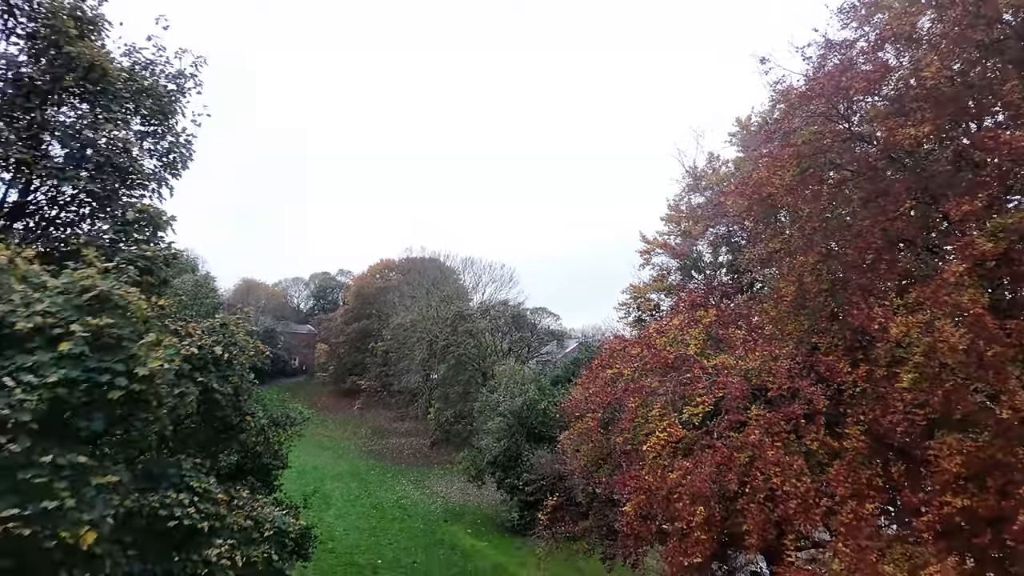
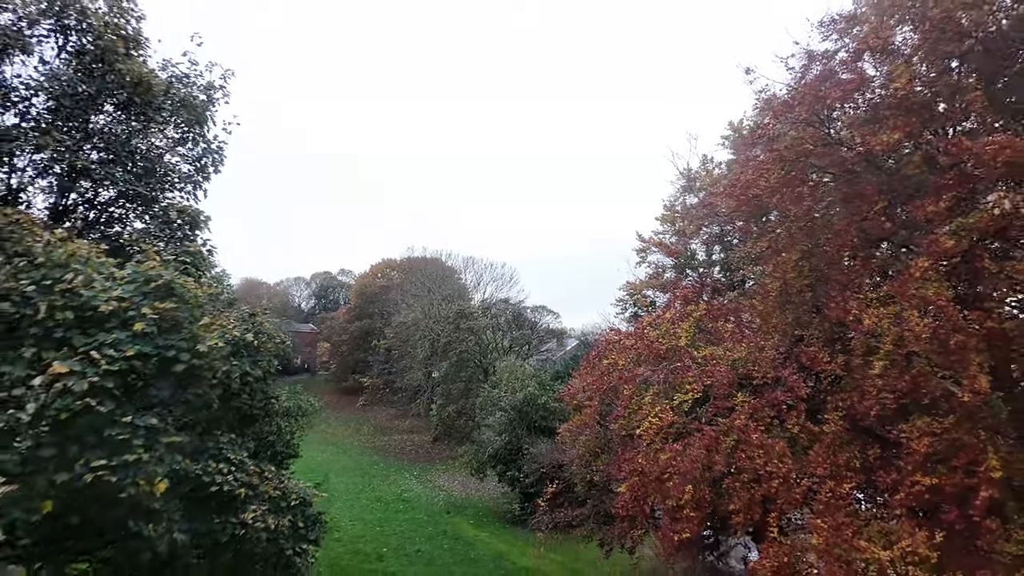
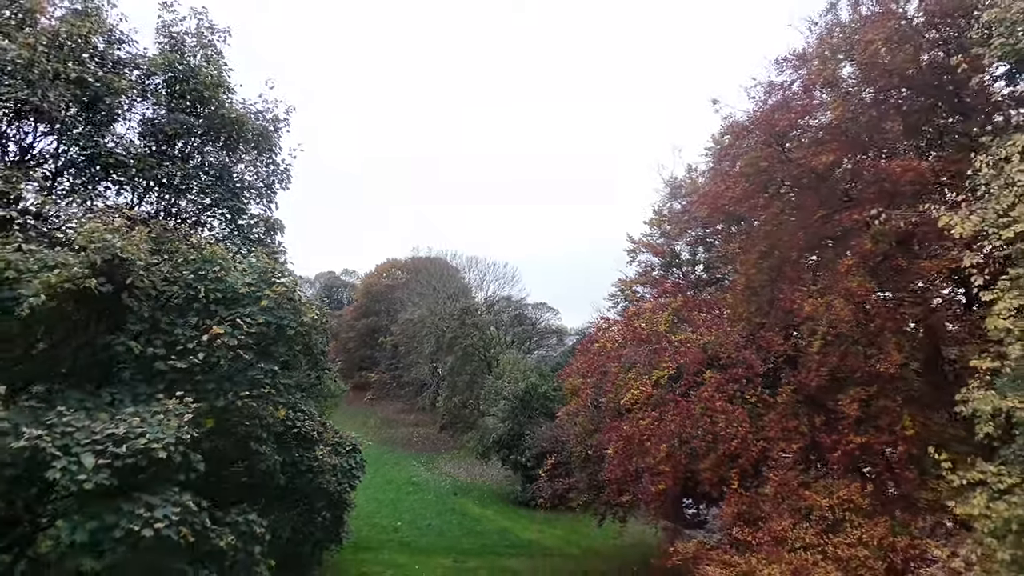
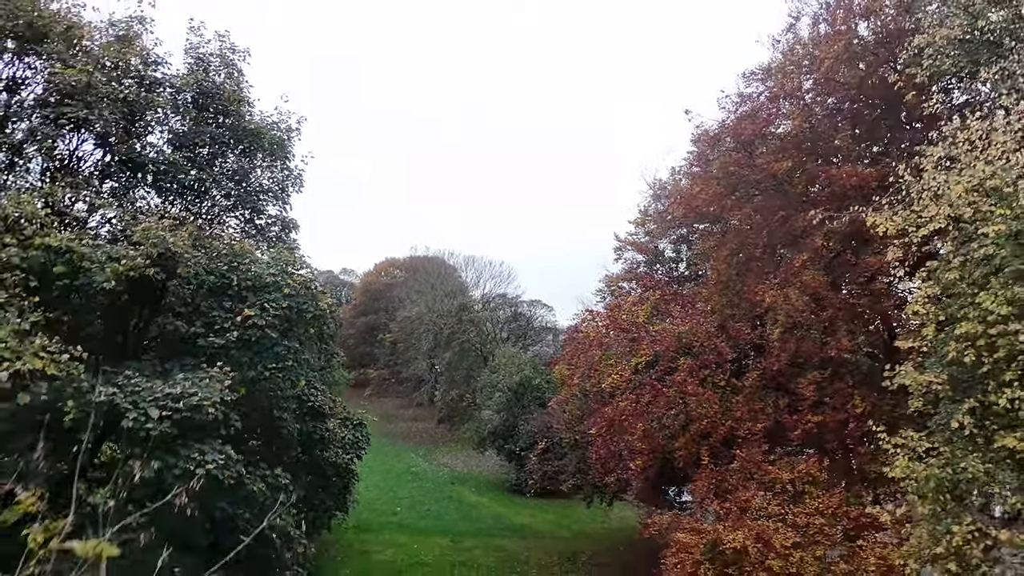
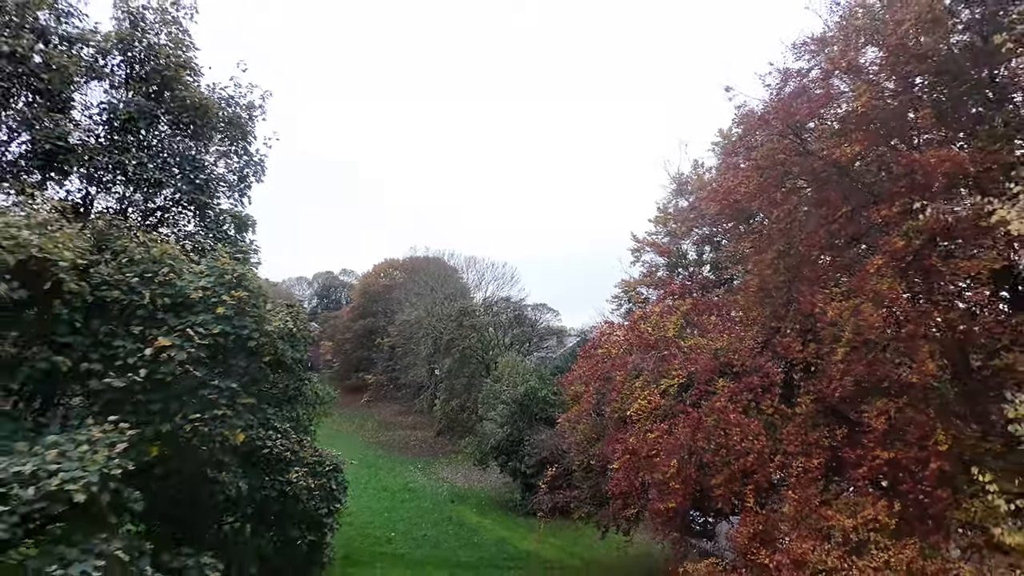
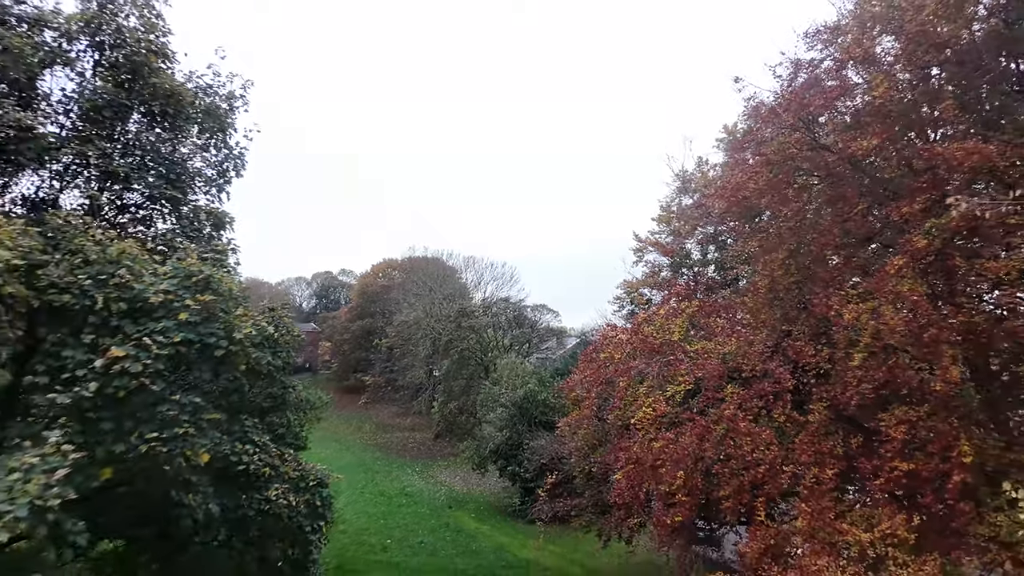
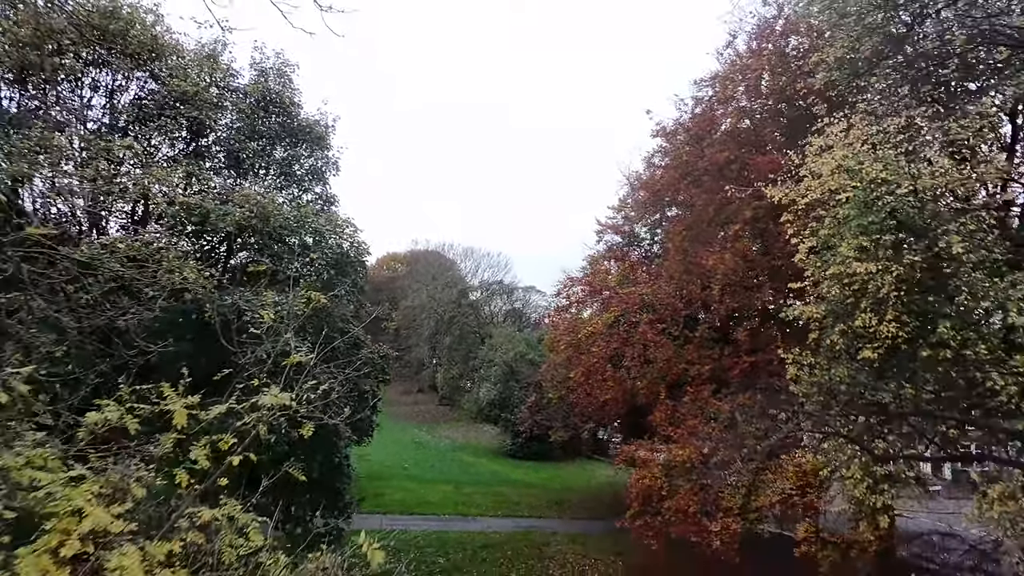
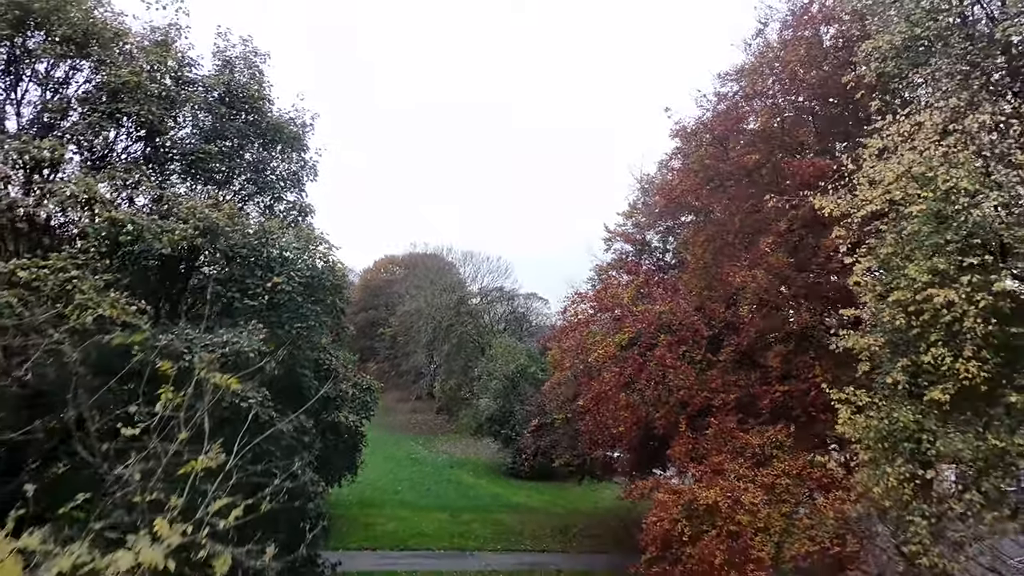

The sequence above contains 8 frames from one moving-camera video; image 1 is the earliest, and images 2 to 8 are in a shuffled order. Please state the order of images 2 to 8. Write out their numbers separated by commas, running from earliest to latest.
2, 6, 5, 3, 4, 8, 7
